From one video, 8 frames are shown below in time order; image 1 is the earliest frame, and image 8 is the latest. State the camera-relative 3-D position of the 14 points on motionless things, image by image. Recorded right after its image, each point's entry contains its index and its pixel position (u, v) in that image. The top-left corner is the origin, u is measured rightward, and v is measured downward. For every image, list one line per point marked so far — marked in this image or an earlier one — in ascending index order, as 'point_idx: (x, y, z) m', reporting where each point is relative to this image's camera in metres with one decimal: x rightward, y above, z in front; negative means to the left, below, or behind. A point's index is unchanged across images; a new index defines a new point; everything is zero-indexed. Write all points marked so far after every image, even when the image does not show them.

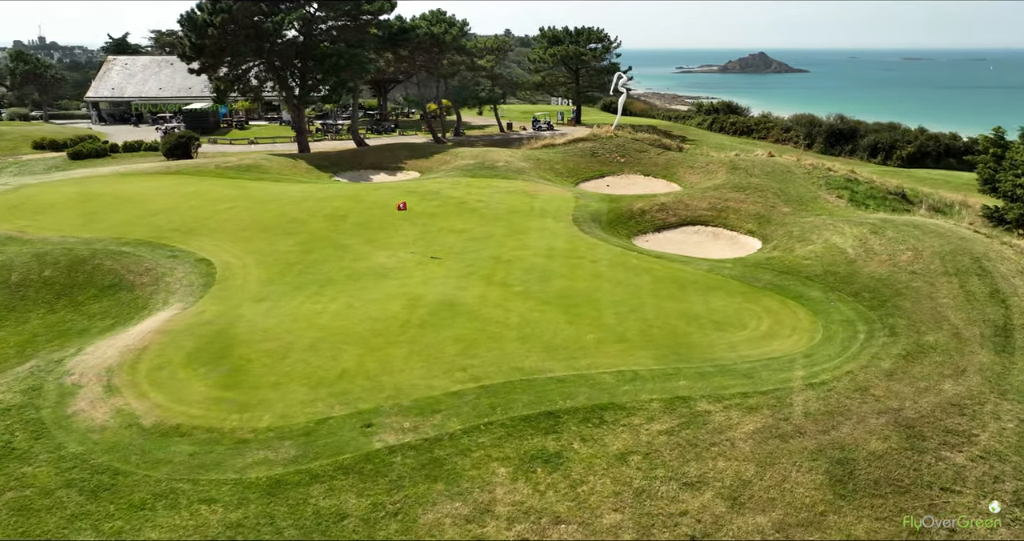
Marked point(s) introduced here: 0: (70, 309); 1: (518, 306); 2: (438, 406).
0: (-12.4, -1.1, +19.7) m
1: (+0.1, -0.9, +18.0) m
2: (-1.4, -2.6, +13.3) m
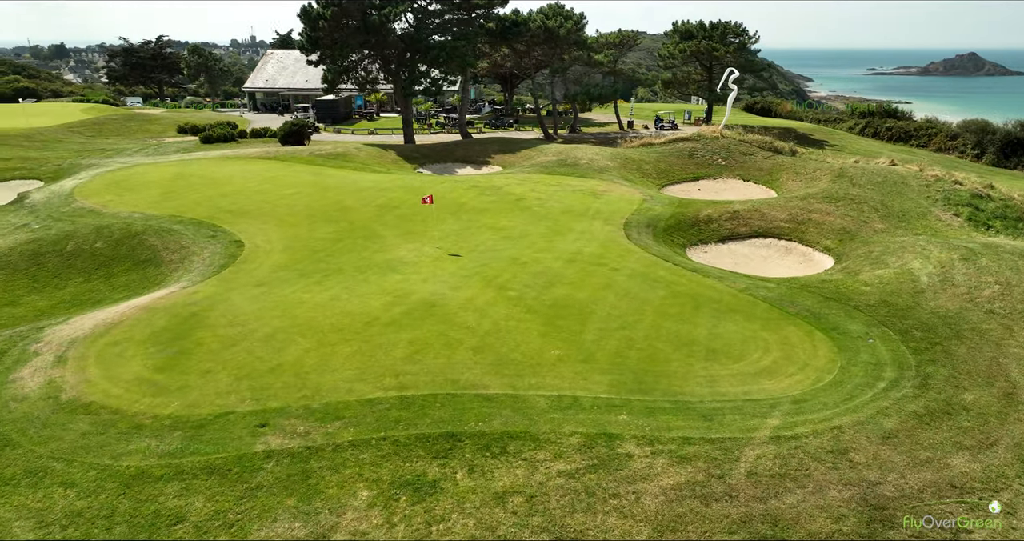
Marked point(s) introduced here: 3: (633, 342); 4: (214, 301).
0: (-12.2, -0.3, +21.0) m
1: (-0.3, -1.0, +16.6) m
2: (-3.0, -2.5, +12.3) m
3: (+2.6, -1.5, +15.1) m
4: (-7.5, -0.8, +17.7) m
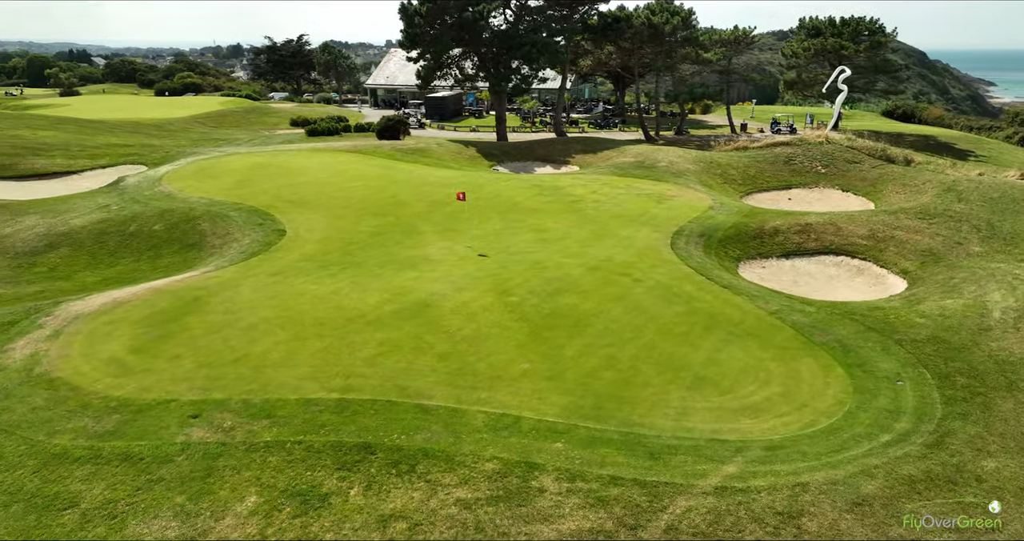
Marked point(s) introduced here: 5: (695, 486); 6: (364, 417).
0: (-11.3, +0.3, +22.1) m
1: (-0.5, -1.1, +15.7) m
2: (-4.0, -2.4, +12.0) m
3: (+2.0, -1.8, +13.6) m
4: (-7.4, -0.4, +18.0) m
5: (+2.5, -3.0, +9.8) m
6: (-2.5, -2.4, +11.7) m
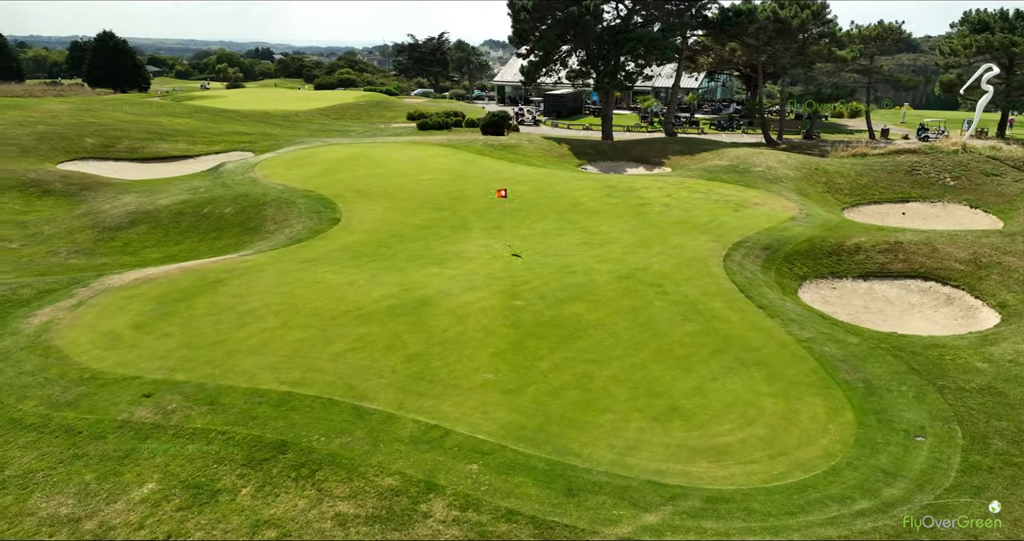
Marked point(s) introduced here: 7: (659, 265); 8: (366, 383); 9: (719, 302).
0: (-9.9, +1.0, +23.3) m
1: (-0.7, -1.1, +14.9) m
2: (-4.9, -2.1, +11.9) m
3: (+1.3, -1.9, +12.4) m
4: (-6.9, 0.0, +18.5) m
5: (+1.1, -3.1, +8.5) m
6: (-3.4, -2.3, +11.3) m
7: (+3.9, +0.1, +18.7) m
8: (-2.5, -2.0, +12.3) m
9: (+4.7, -0.7, +16.1) m
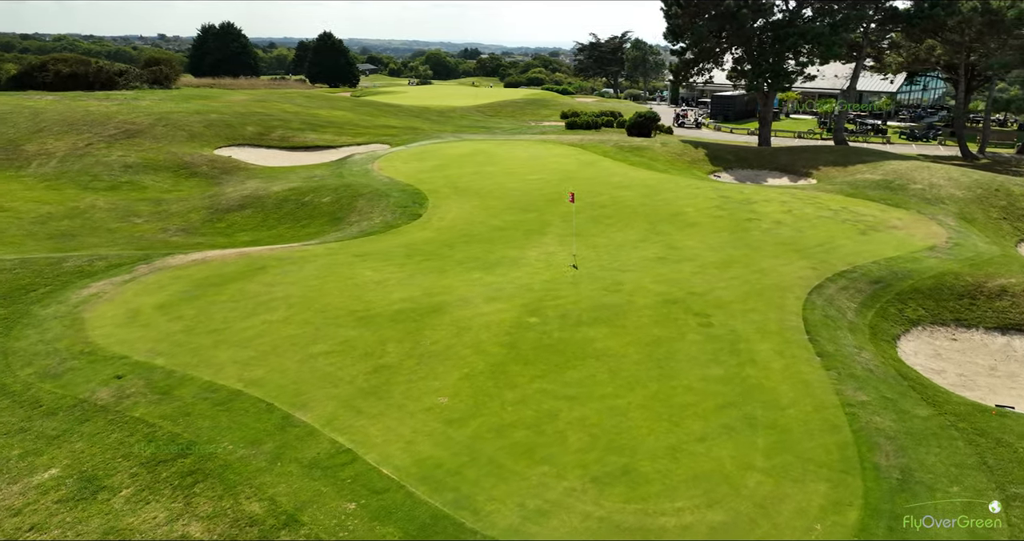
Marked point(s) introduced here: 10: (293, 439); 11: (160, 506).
0: (-7.3, +1.4, +24.0) m
1: (-0.7, -1.3, +13.6) m
2: (-5.6, -2.0, +11.7) m
3: (+0.5, -2.2, +10.6) m
4: (-5.6, +0.3, +18.6) m
5: (-0.8, -3.4, +7.0) m
6: (-4.3, -2.2, +10.9) m
7: (+4.8, -0.5, +16.0) m
8: (-3.2, -2.0, +11.5) m
9: (+4.9, -1.4, +13.4) m
10: (-3.1, -2.4, +10.1) m
11: (-4.4, -2.9, +8.8) m
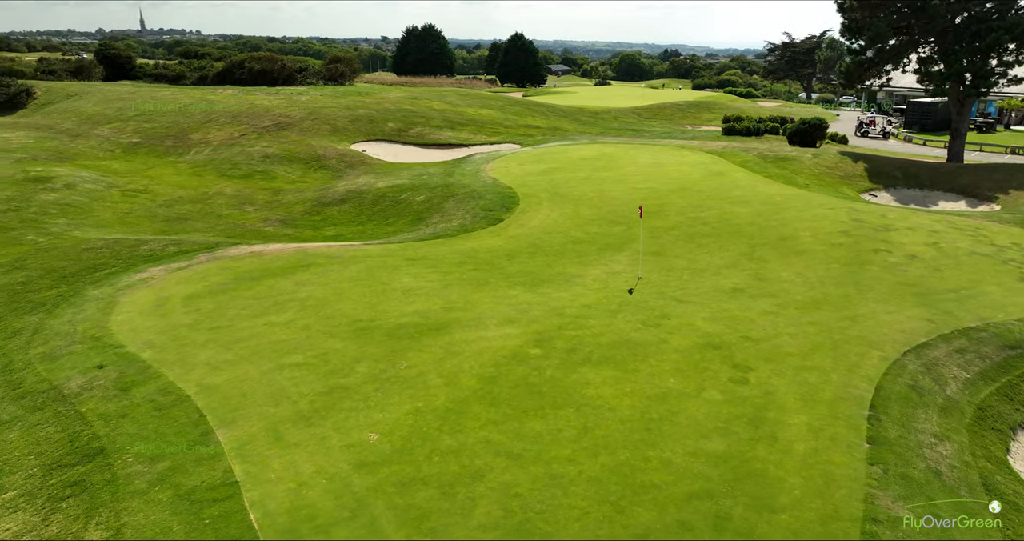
0: (-4.4, +1.5, +23.8) m
1: (-0.9, -1.6, +12.0) m
2: (-6.1, -1.9, +11.5) m
3: (-0.5, -2.6, +8.9) m
4: (-4.3, +0.3, +18.2) m
5: (-2.9, -3.6, +5.7) m
6: (-5.2, -2.2, +10.4) m
7: (+5.1, -1.3, +13.0) m
8: (-3.9, -2.1, +10.7) m
9: (+4.4, -2.1, +10.4) m
10: (-4.2, -2.5, +9.3) m
11: (-5.8, -2.9, +8.4) m
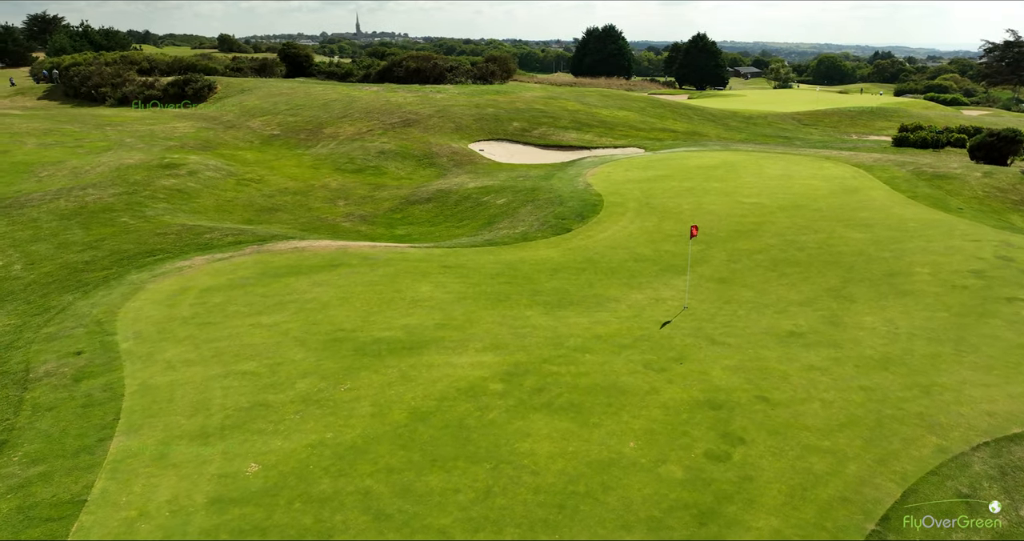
0: (-2.0, +1.3, +22.9) m
1: (-1.6, -1.9, +10.7) m
2: (-6.9, -1.7, +11.4) m
3: (-2.1, -2.9, +7.5) m
4: (-3.3, +0.2, +17.4) m
5: (-5.2, -3.7, +5.0) m
6: (-6.2, -2.1, +10.1) m
7: (+4.4, -2.0, +10.2) m
8: (-4.9, -2.1, +10.1) m
9: (+3.1, -2.8, +7.9) m
10: (-5.6, -2.5, +8.9) m
11: (-7.3, -2.7, +8.3) m
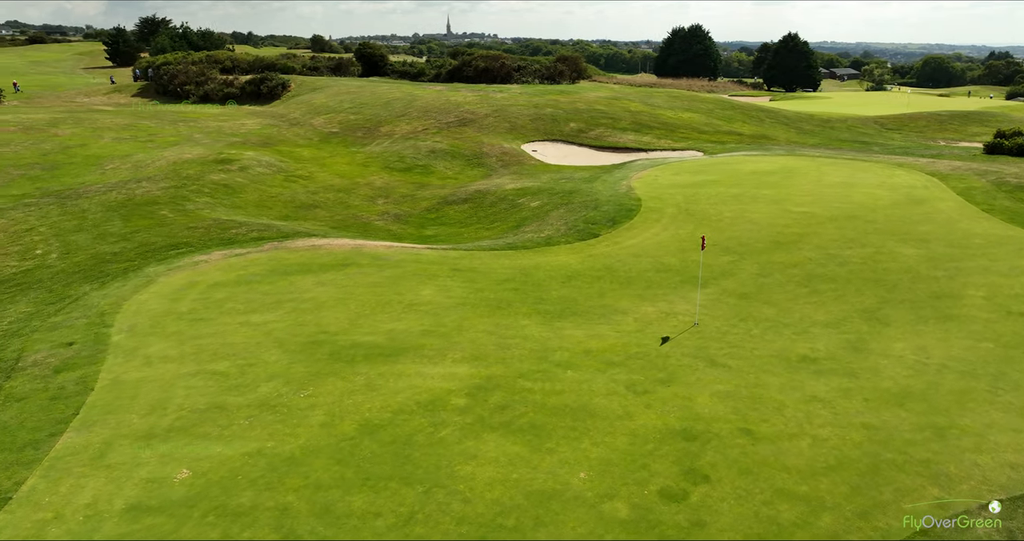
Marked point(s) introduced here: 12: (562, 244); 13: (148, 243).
0: (-1.0, +1.3, +22.4) m
1: (-2.2, -1.9, +10.2) m
2: (-7.3, -1.6, +11.6) m
3: (-3.0, -2.9, +7.2) m
4: (-3.0, +0.2, +17.1) m
5: (-6.4, -3.6, +5.0) m
6: (-6.8, -2.0, +10.1) m
7: (+3.8, -2.2, +9.1) m
8: (-5.5, -2.0, +10.0) m
9: (+2.1, -3.0, +6.9) m
10: (-6.3, -2.4, +8.9) m
11: (-8.1, -2.6, +8.5) m
12: (+1.4, +0.7, +19.3) m
13: (-9.9, +0.8, +19.3) m
